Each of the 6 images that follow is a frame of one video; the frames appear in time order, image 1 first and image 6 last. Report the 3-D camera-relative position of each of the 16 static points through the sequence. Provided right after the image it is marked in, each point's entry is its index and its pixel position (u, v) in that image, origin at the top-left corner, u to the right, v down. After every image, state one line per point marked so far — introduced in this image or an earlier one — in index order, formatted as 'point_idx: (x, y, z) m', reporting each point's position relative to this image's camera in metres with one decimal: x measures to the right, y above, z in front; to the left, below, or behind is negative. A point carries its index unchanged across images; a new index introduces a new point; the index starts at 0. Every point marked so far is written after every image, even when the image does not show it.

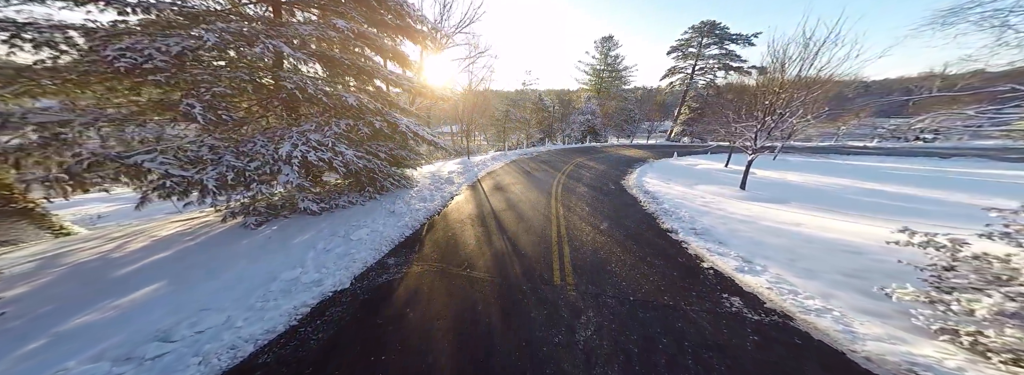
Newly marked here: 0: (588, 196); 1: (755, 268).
0: (+2.9, -0.4, +8.9) m
1: (+4.6, -1.5, +4.5) m
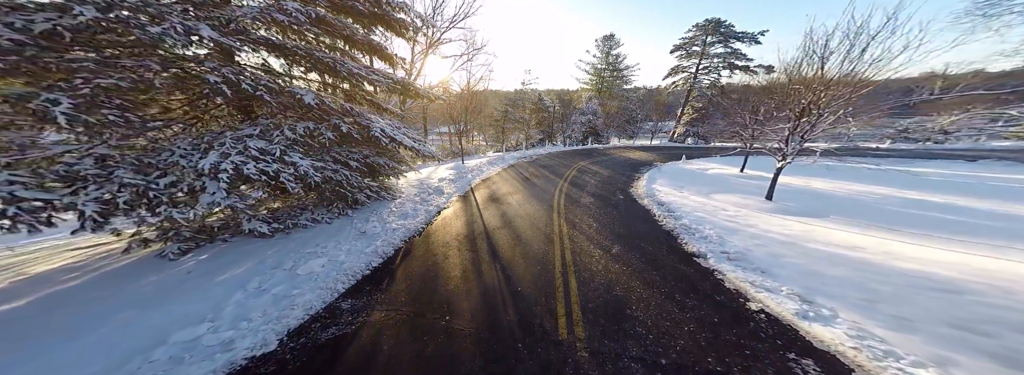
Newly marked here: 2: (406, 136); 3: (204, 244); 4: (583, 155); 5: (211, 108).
0: (+2.7, -0.8, +7.9) m
1: (+4.5, -1.8, +3.4) m
2: (-2.9, +1.4, +6.4) m
3: (-5.4, -1.0, +4.1) m
4: (+5.8, +2.7, +19.2) m
5: (-5.3, +1.4, +4.2) m
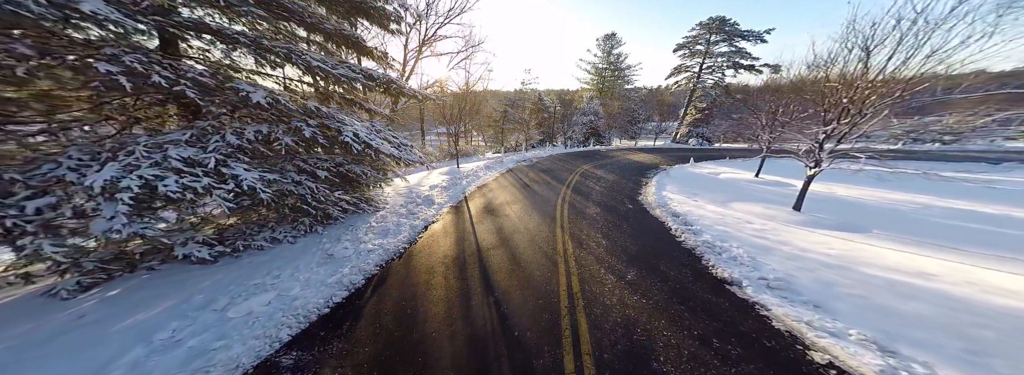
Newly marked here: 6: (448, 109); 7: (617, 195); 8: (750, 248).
0: (+2.7, -1.0, +7.0) m
1: (+4.5, -2.1, +2.6) m
2: (-3.0, +1.1, +5.6) m
3: (-5.5, -1.2, +3.3) m
4: (+5.7, +2.4, +18.4) m
5: (-5.4, +1.1, +3.4) m
6: (-5.3, +6.4, +19.4) m
7: (+4.1, -0.3, +9.3) m
8: (+5.3, -1.3, +5.3) m
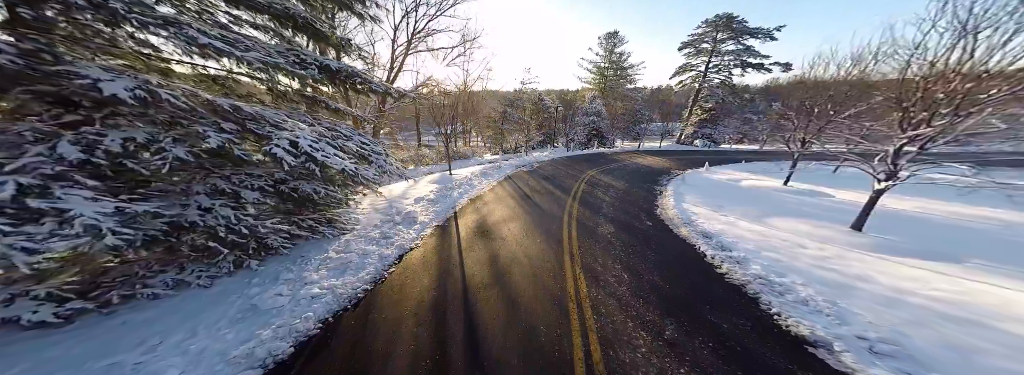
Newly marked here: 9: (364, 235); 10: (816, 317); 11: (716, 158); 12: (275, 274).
0: (+2.6, -1.4, +5.8) m
1: (+4.4, -2.4, +1.4) m
2: (-3.1, +0.7, +4.4) m
3: (-5.6, -1.6, +2.1) m
4: (+5.7, +2.0, +17.2) m
5: (-5.5, +0.8, +2.1) m
6: (-5.4, +6.0, +18.2) m
7: (+4.1, -0.7, +8.1) m
8: (+5.3, -1.7, +4.0) m
9: (-3.4, -1.1, +5.4) m
10: (+4.4, -1.9, +3.5) m
11: (+15.5, +2.2, +17.9) m
12: (-3.9, -1.4, +3.8) m
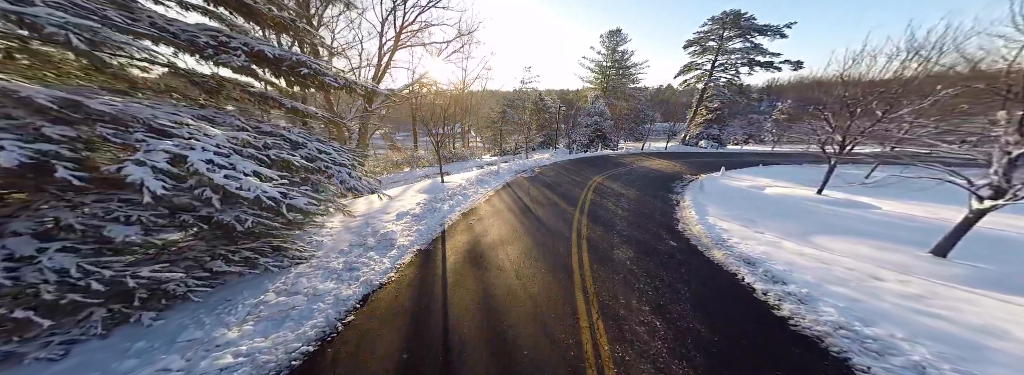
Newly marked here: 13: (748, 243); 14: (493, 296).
0: (+2.6, -1.7, +4.7) m
1: (+4.4, -2.8, +0.3) m
2: (-3.1, +0.4, +3.3) m
3: (-5.6, -2.0, +1.0) m
4: (+5.6, +1.6, +16.1) m
5: (-5.5, +0.4, +1.0) m
6: (-5.4, +5.6, +17.1) m
7: (+4.0, -1.0, +7.0) m
8: (+5.2, -2.0, +2.9) m
9: (-3.4, -1.4, +4.3) m
10: (+4.4, -2.3, +2.4) m
11: (+15.4, +1.9, +16.8) m
12: (-3.9, -1.7, +2.7) m
13: (+5.8, -1.3, +5.7) m
14: (-0.3, -1.8, +4.1) m
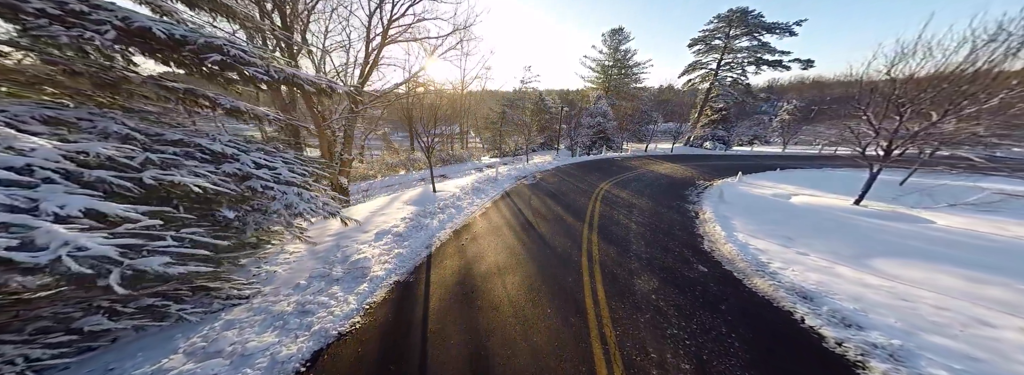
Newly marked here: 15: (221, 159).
0: (+2.6, -2.1, +3.8) m
1: (+4.4, -3.1, -0.7) m
2: (-3.1, +0.1, +2.3) m
3: (-5.6, -2.3, 0.0) m
4: (+5.6, +1.3, +15.1) m
5: (-5.5, +0.1, +0.1) m
6: (-5.4, +5.3, +16.2) m
7: (+4.0, -1.4, +6.1) m
8: (+5.2, -2.3, +2.0) m
9: (-3.4, -1.7, +3.3) m
10: (+4.4, -2.6, +1.4) m
11: (+15.4, +1.5, +15.9) m
12: (-3.9, -2.0, +1.8) m
13: (+5.7, -1.6, +4.8) m
14: (-0.3, -2.1, +3.1) m
15: (-3.4, +0.5, +2.8) m
